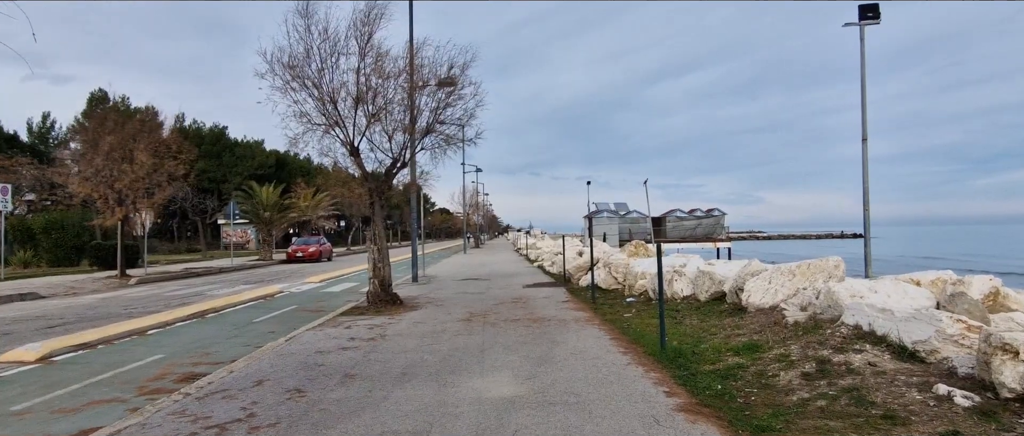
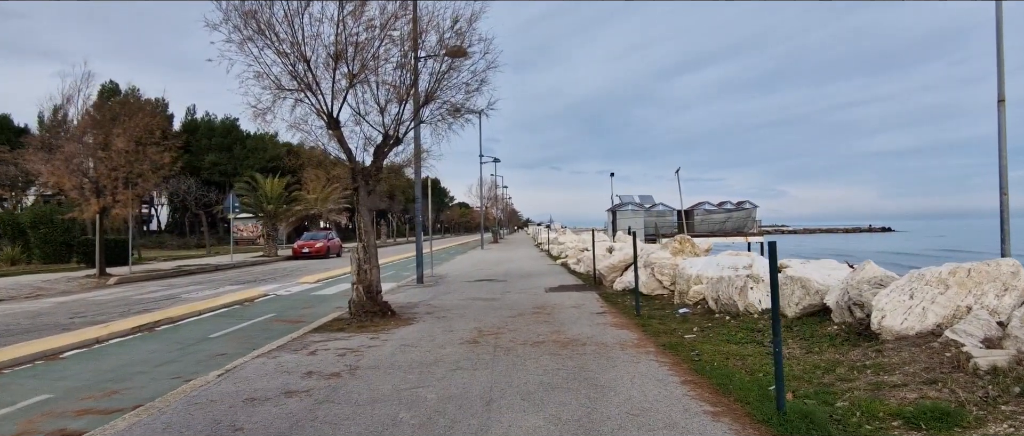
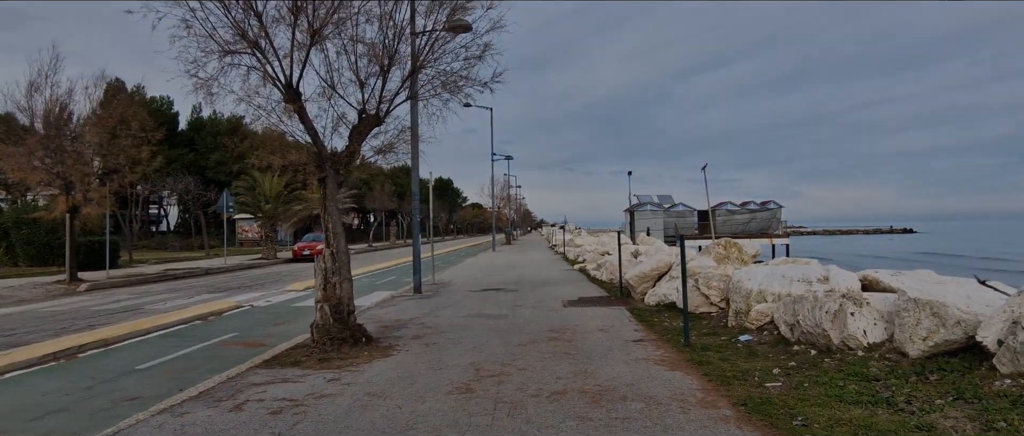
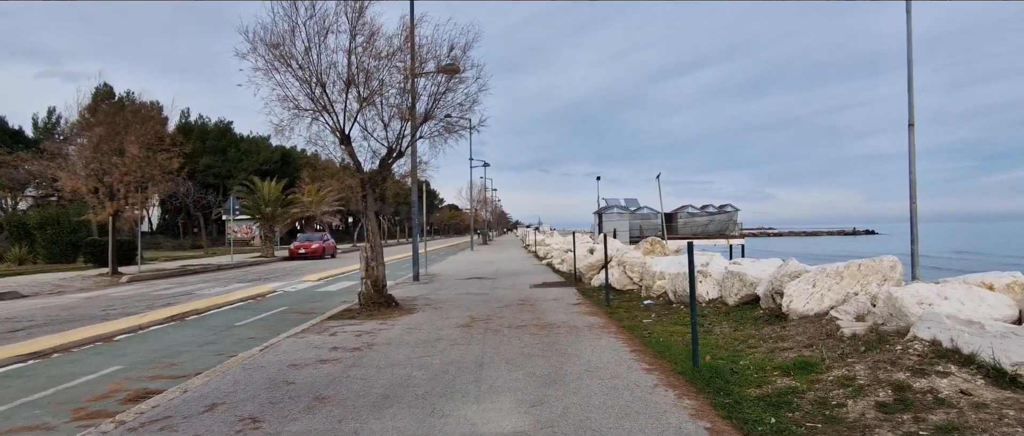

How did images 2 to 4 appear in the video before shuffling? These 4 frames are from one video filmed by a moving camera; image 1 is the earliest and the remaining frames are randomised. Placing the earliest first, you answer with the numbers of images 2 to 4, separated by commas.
4, 2, 3
